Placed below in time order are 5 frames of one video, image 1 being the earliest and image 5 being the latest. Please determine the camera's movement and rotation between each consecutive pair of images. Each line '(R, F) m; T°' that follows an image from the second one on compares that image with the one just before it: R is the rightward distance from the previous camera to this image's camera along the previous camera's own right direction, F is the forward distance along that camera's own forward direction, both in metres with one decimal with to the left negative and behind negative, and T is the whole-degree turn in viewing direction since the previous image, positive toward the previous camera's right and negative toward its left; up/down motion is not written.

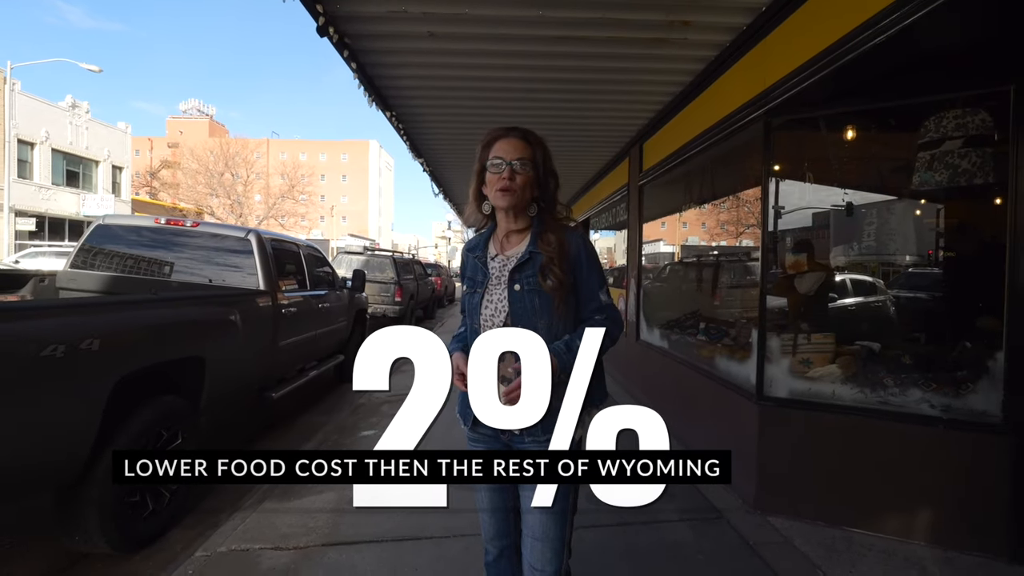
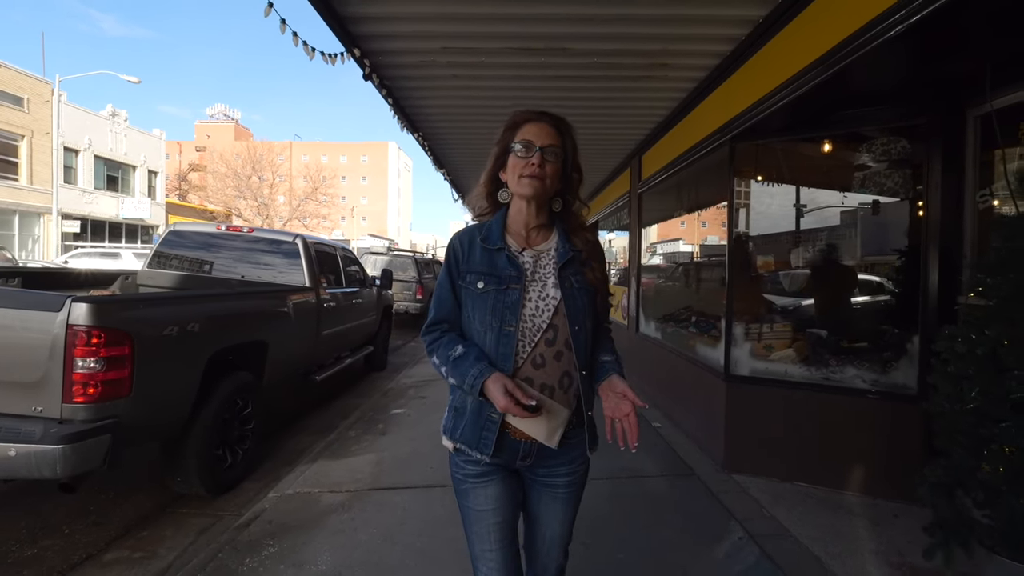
(+0.1, -0.8) m; -2°
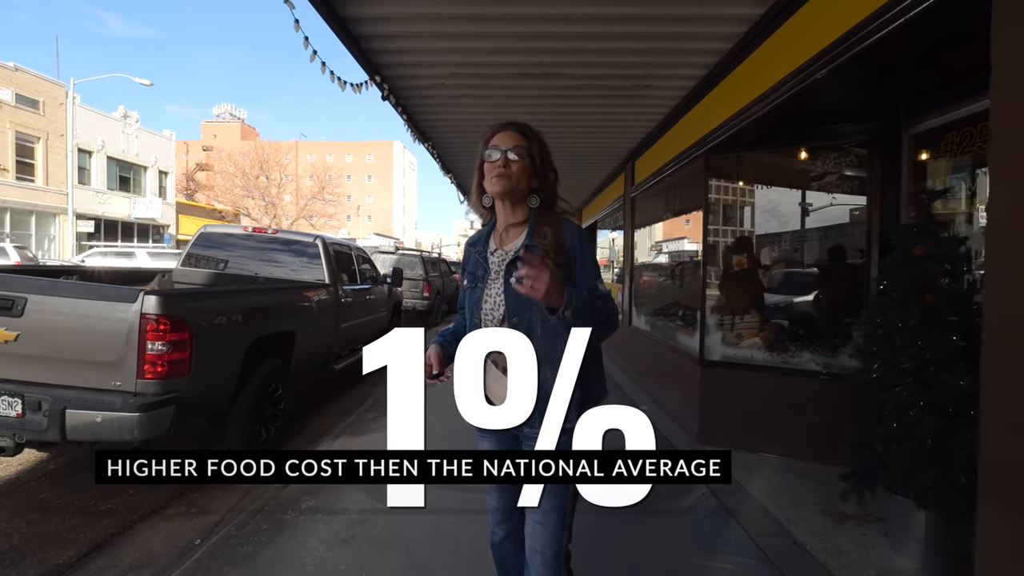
(0.0, -0.6) m; 0°
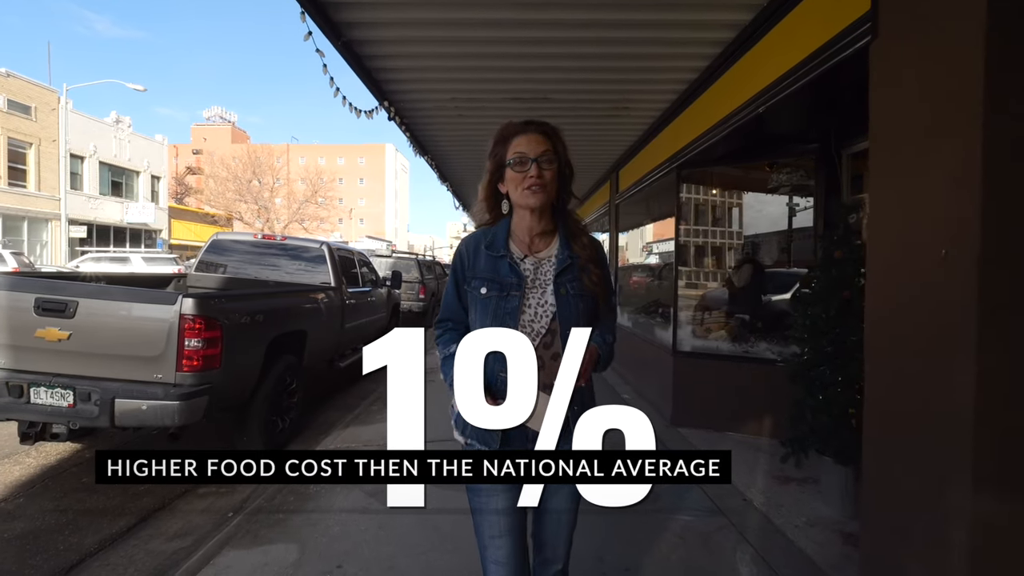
(0.0, -0.5) m; +1°
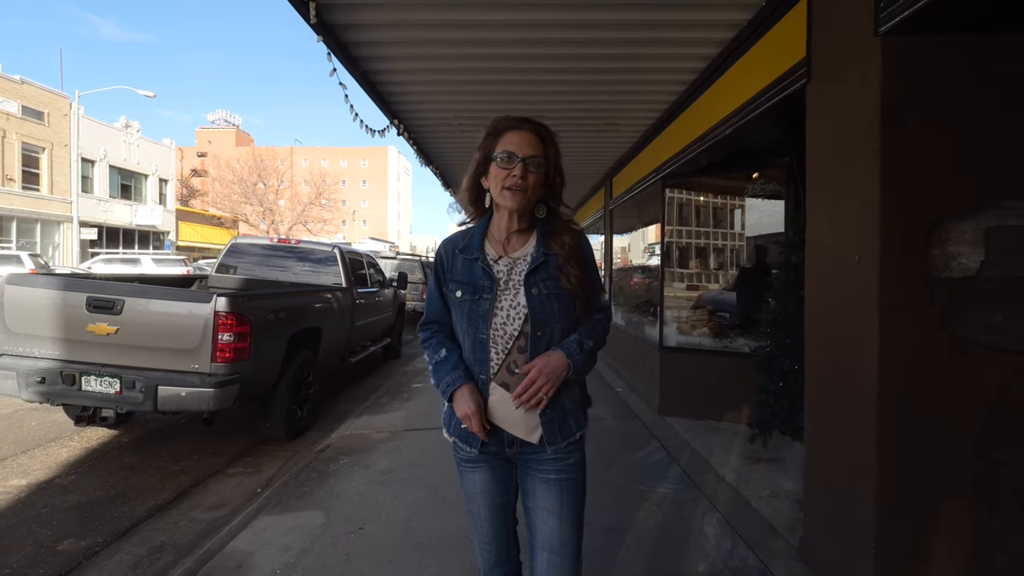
(0.0, -0.5) m; 0°
